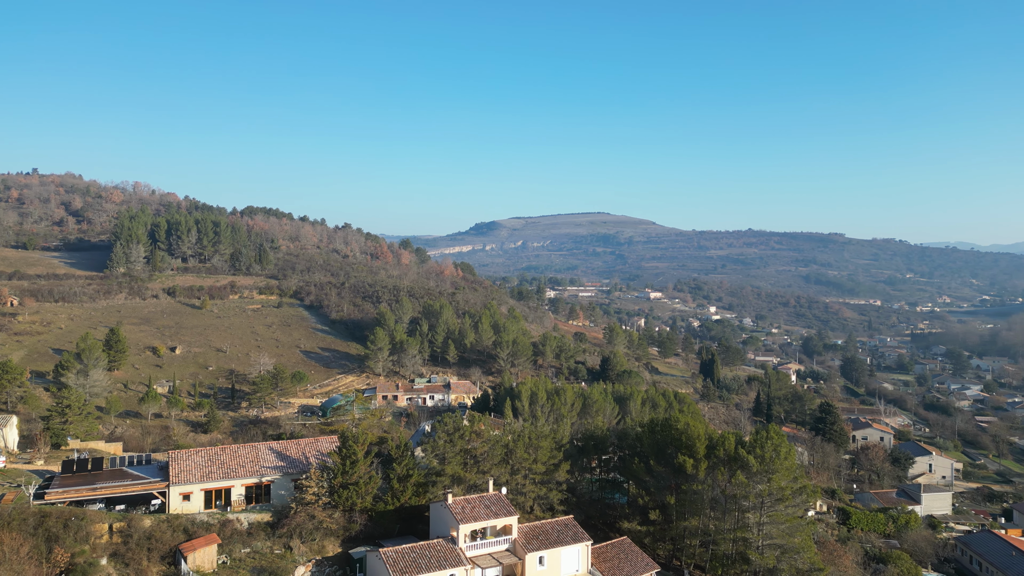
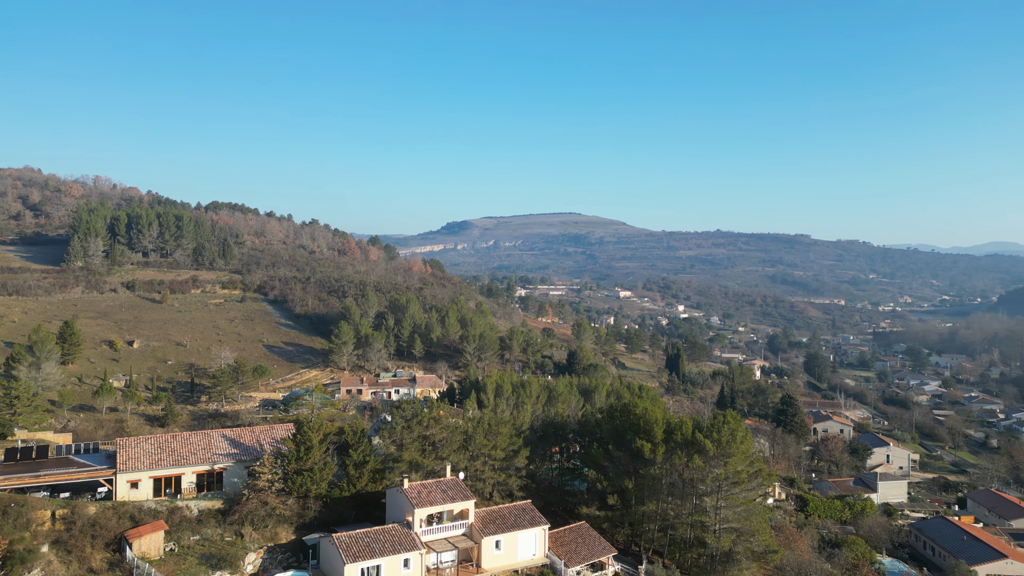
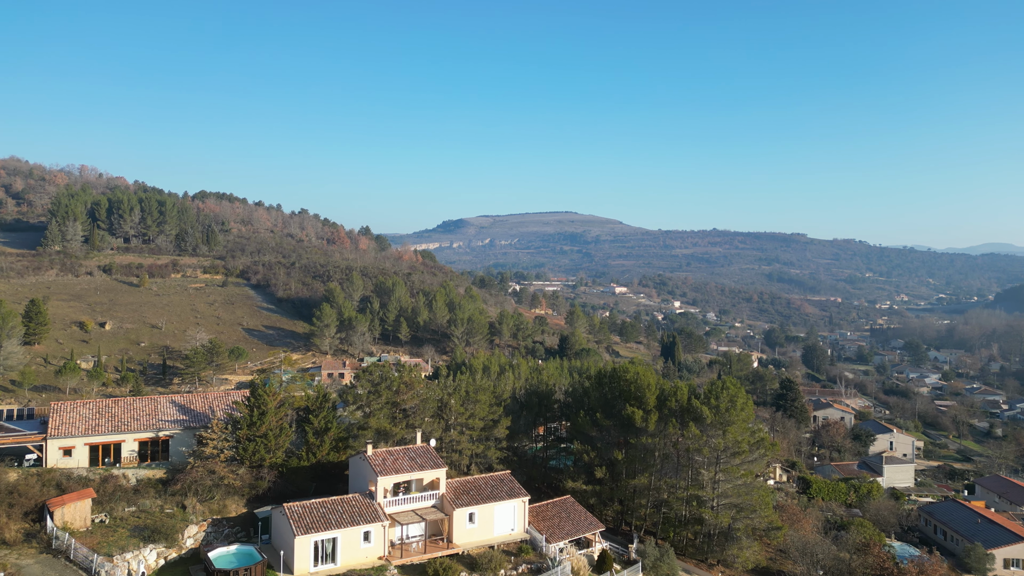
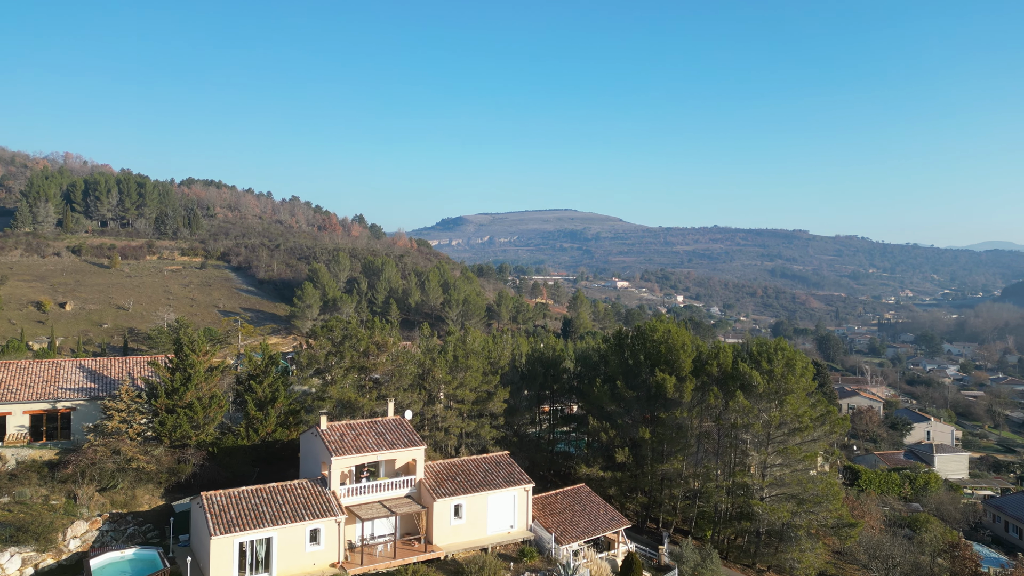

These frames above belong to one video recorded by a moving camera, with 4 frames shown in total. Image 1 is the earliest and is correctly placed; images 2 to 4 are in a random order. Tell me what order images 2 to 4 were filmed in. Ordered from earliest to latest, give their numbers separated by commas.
2, 3, 4
